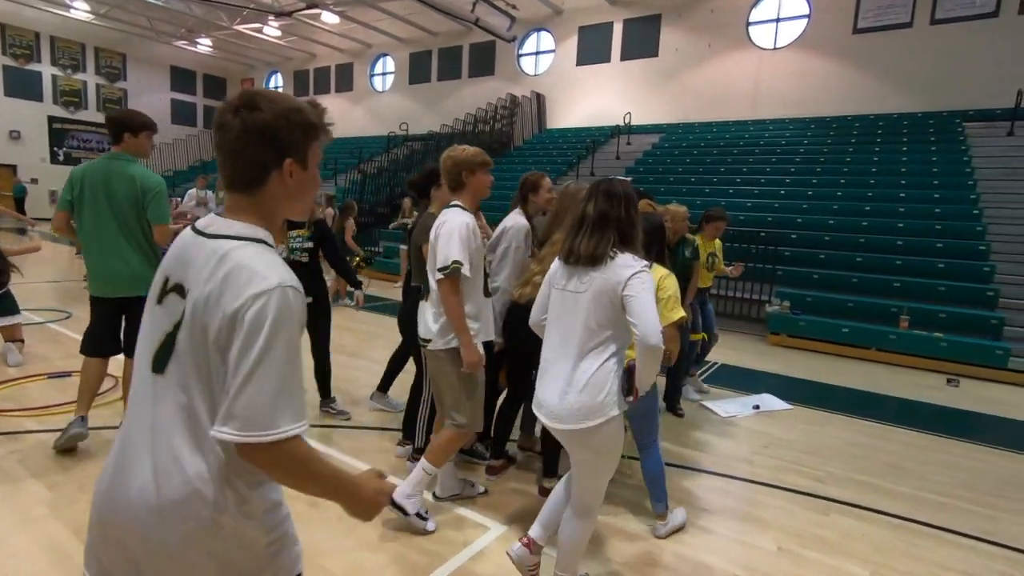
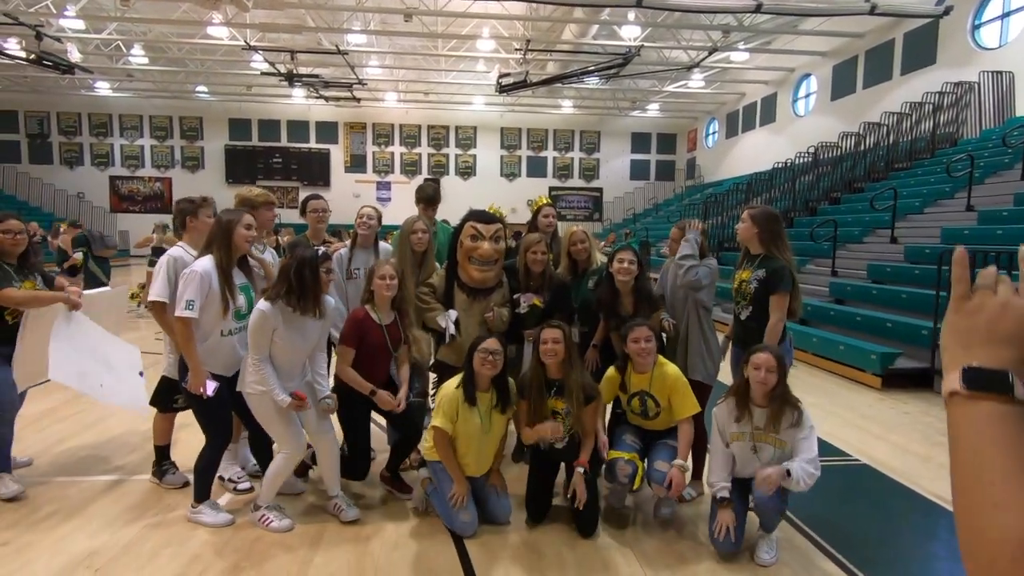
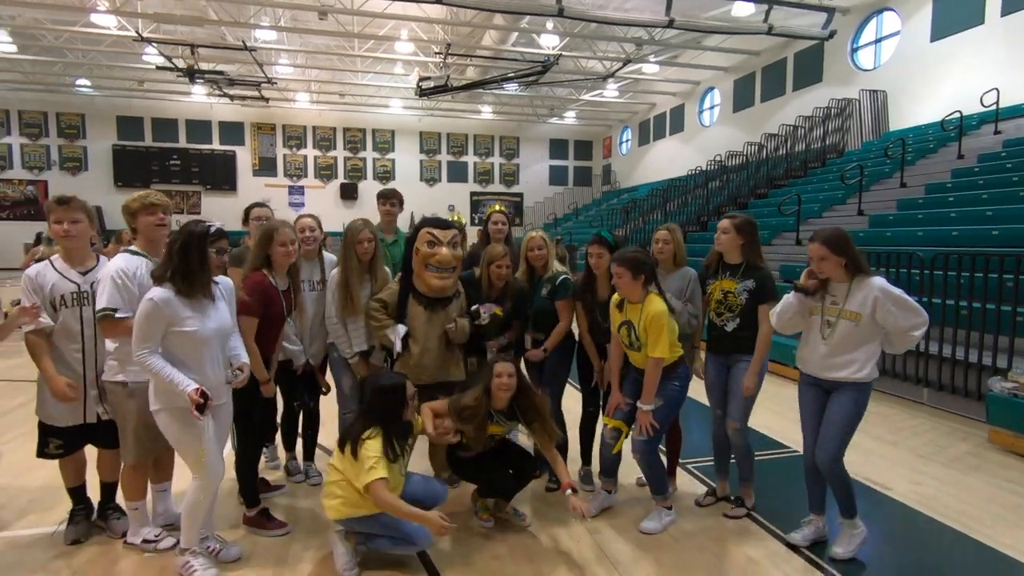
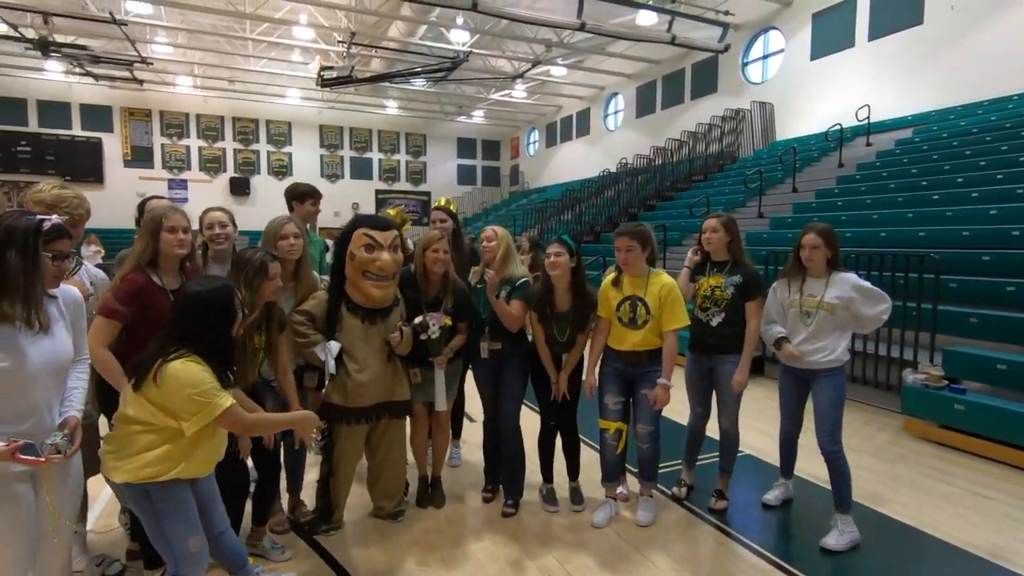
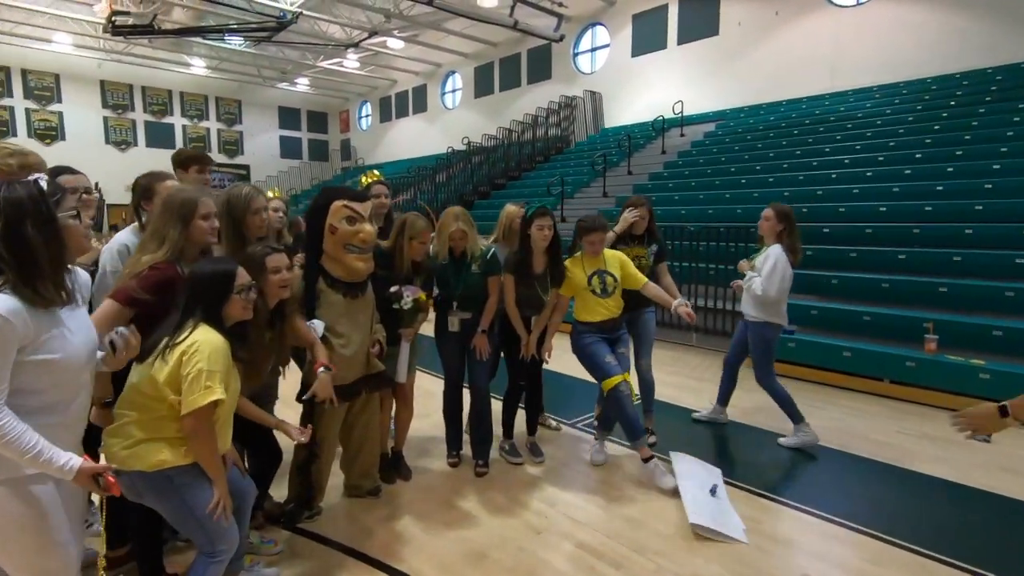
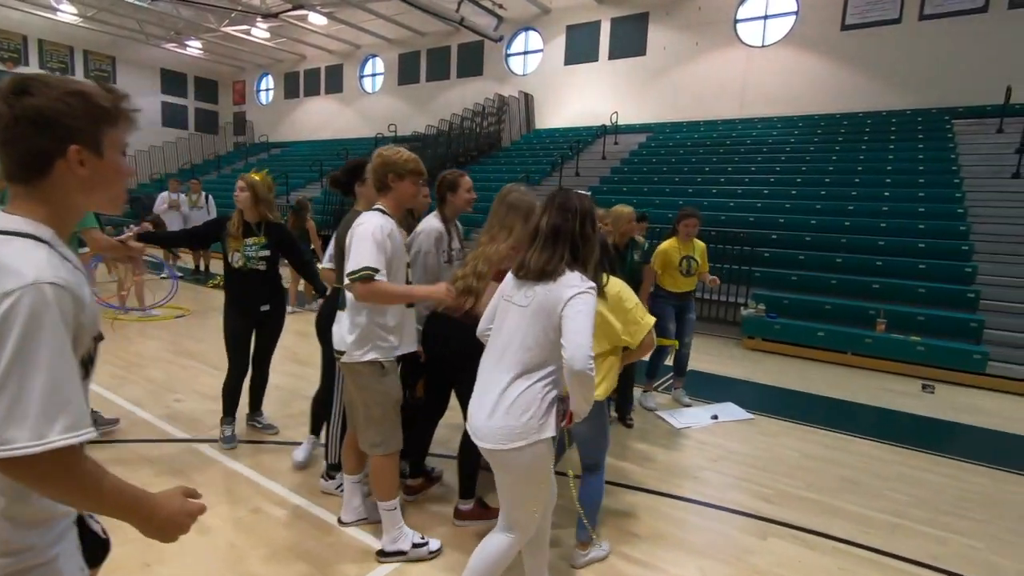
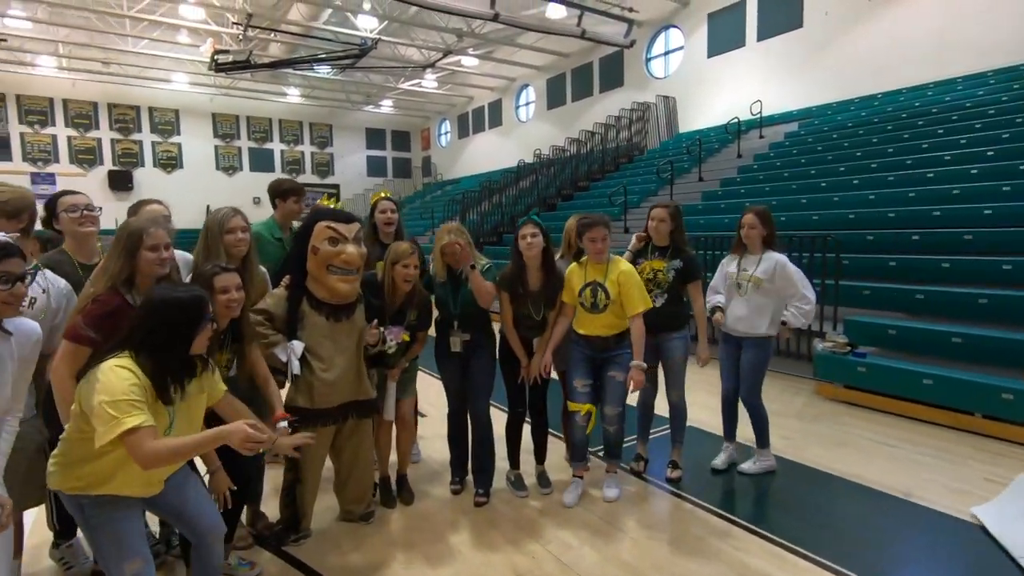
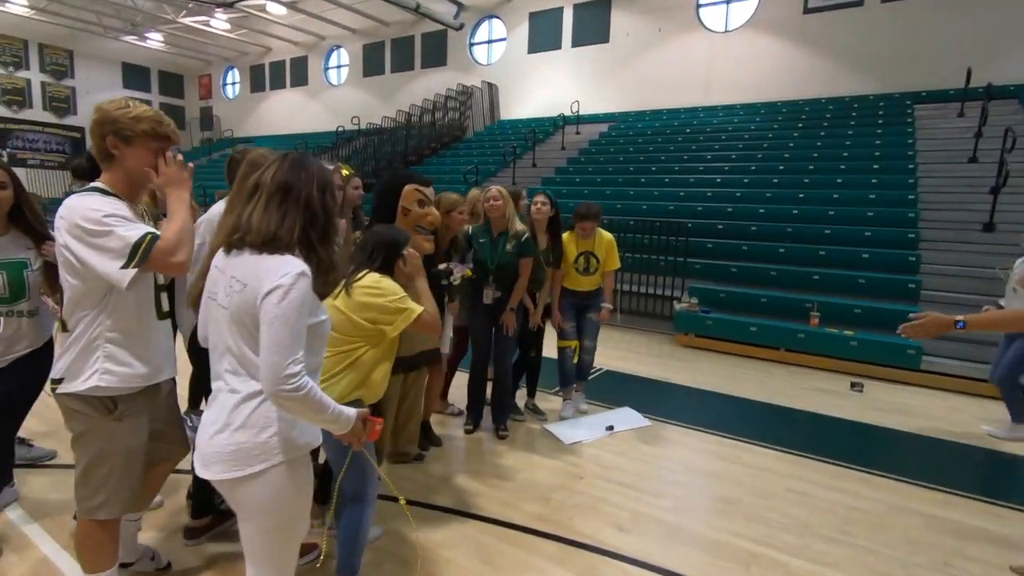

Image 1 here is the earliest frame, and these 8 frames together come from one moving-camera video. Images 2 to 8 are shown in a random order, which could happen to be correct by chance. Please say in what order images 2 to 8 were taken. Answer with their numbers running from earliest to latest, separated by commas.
6, 8, 5, 7, 4, 3, 2
